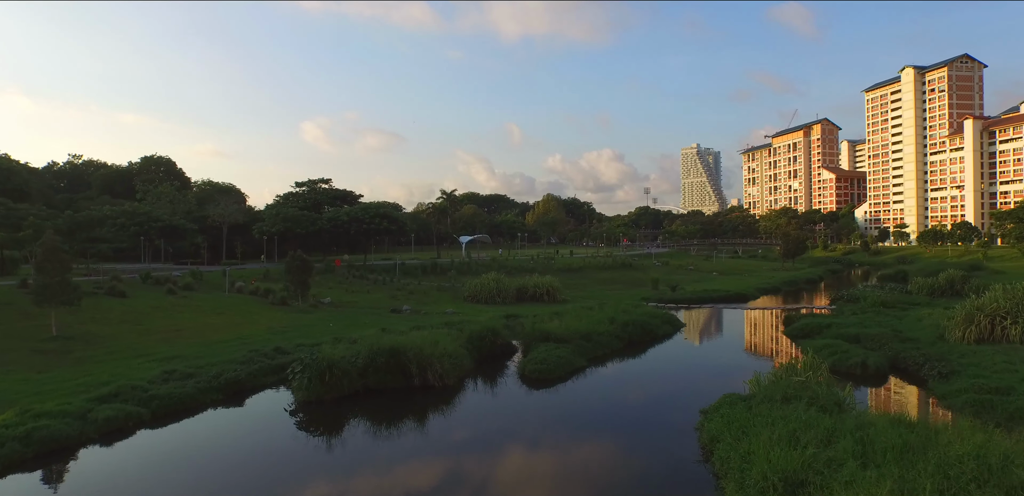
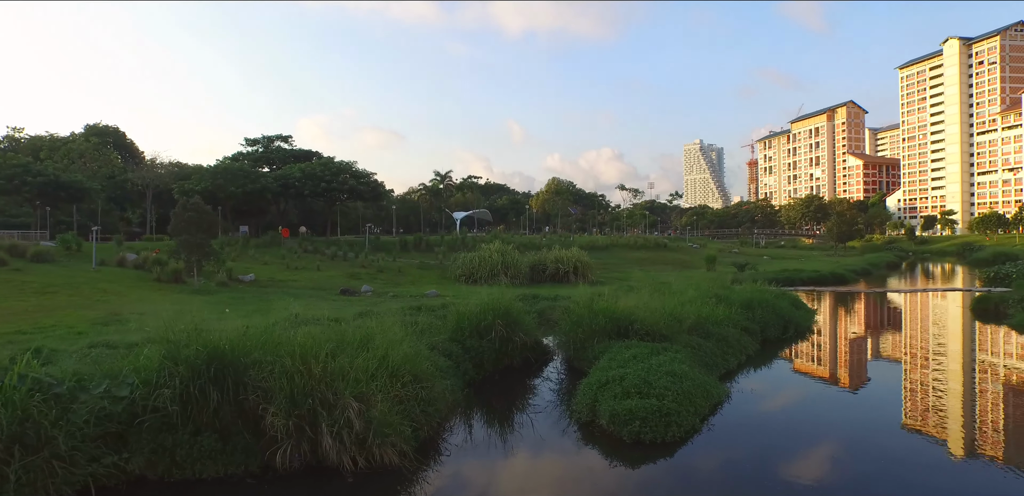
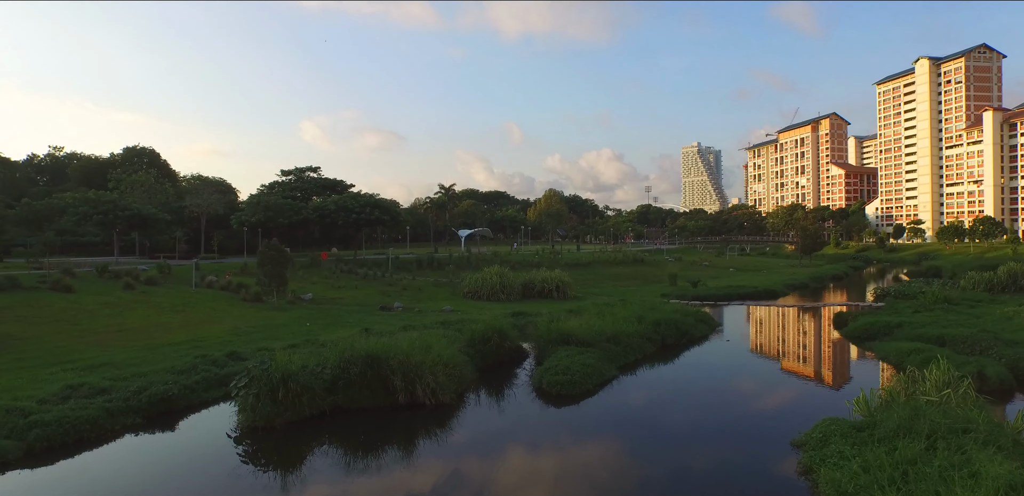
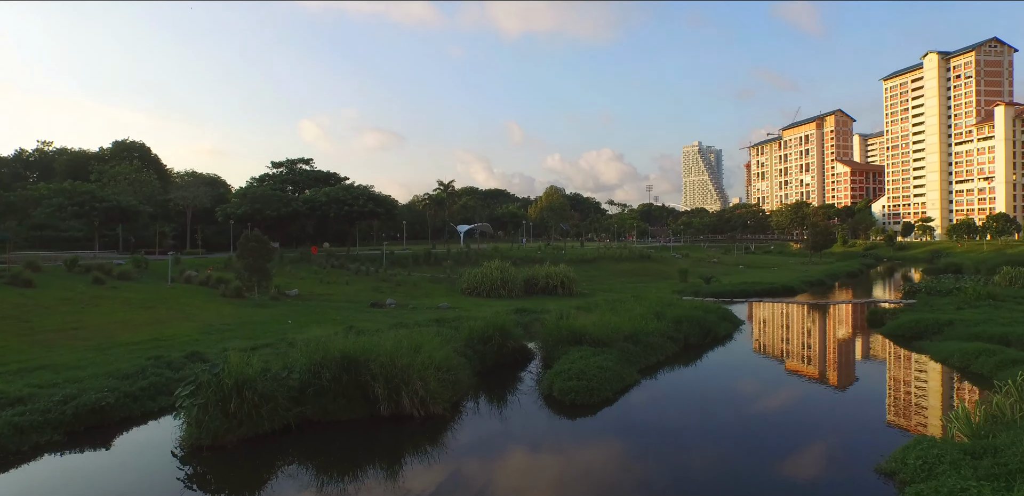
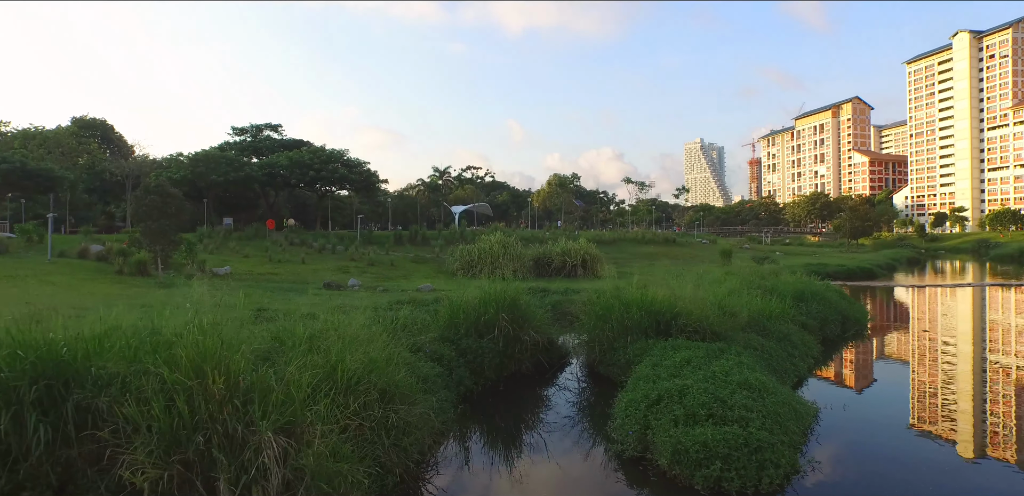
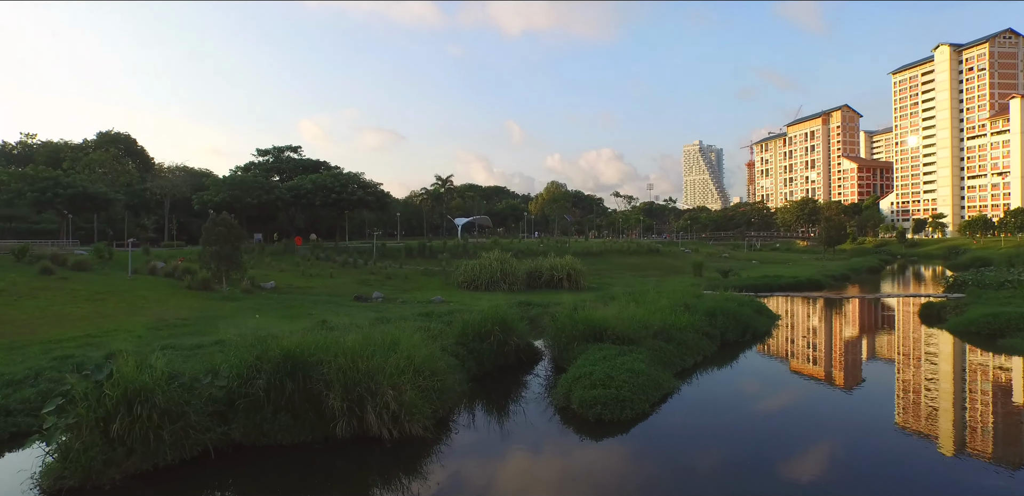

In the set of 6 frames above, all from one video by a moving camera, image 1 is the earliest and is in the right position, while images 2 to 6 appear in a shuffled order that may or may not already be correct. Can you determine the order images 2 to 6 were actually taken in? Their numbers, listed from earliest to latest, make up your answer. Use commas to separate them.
3, 4, 6, 2, 5
